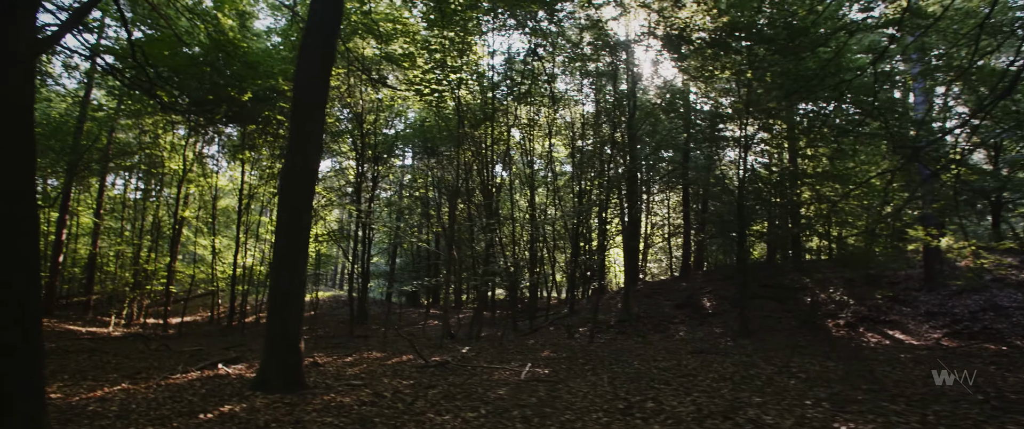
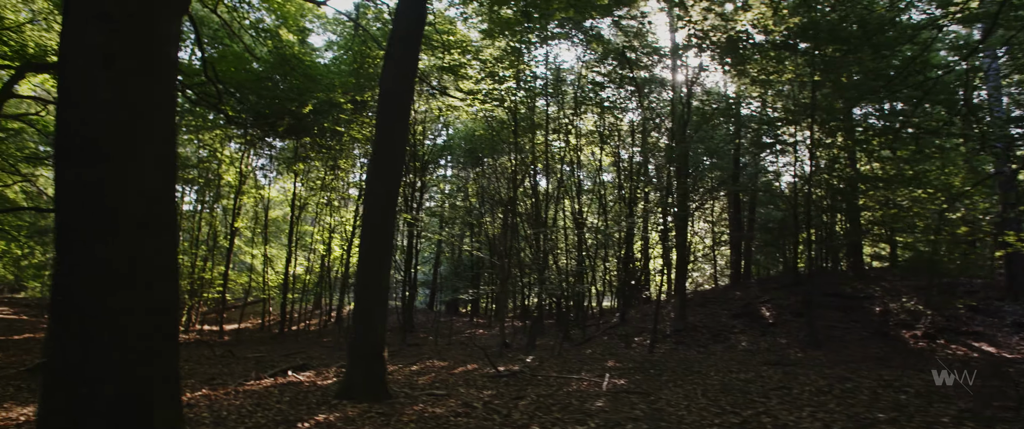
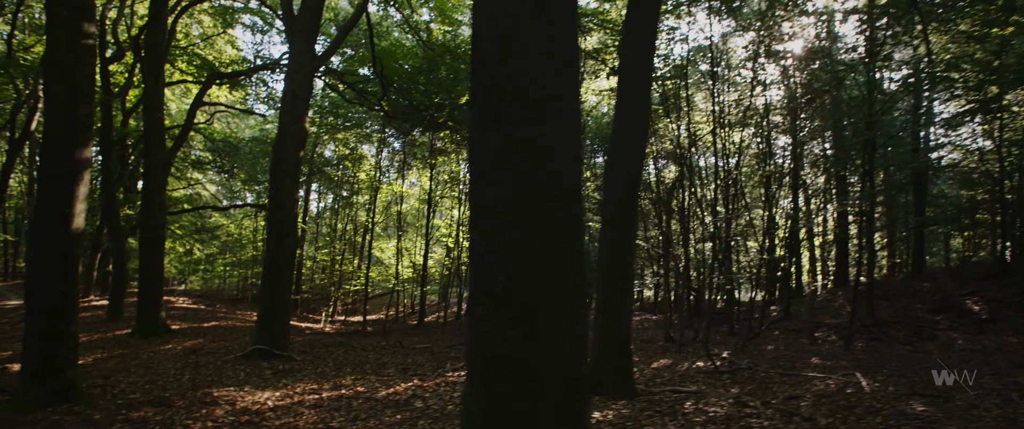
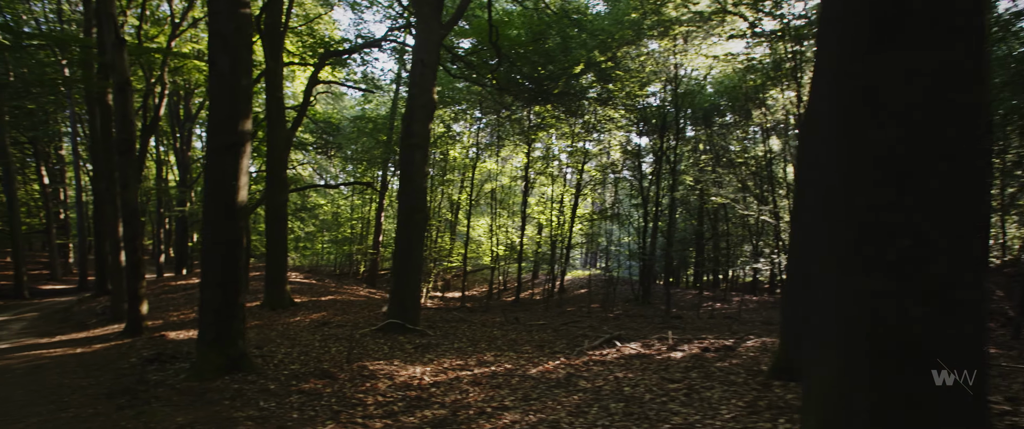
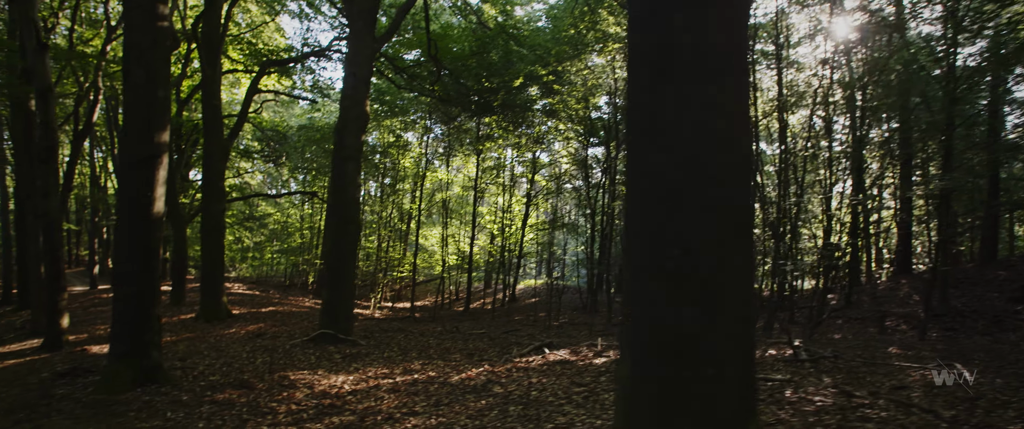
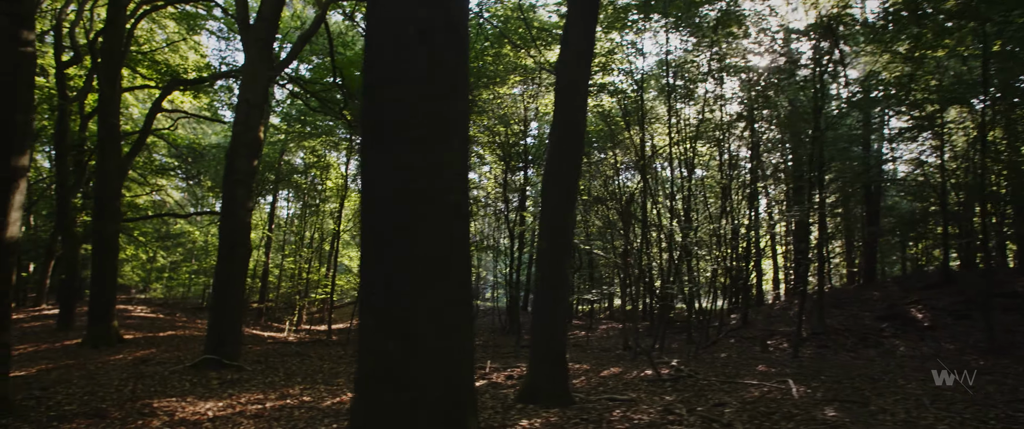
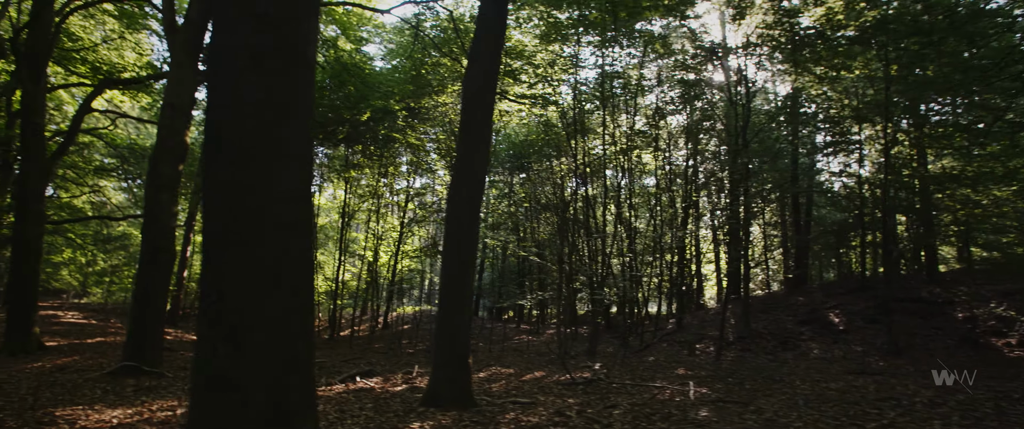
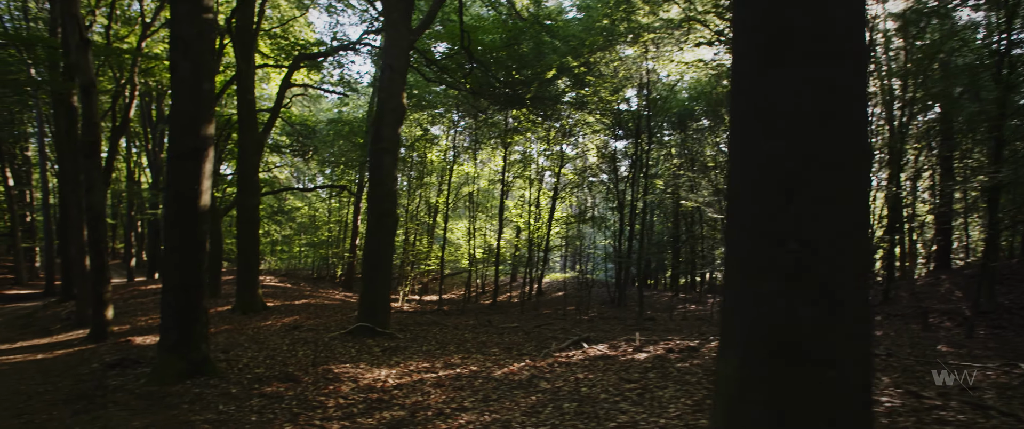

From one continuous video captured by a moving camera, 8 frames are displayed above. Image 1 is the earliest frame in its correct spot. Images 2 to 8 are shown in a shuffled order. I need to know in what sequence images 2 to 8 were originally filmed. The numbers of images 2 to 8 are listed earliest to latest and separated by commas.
2, 7, 6, 3, 5, 8, 4
